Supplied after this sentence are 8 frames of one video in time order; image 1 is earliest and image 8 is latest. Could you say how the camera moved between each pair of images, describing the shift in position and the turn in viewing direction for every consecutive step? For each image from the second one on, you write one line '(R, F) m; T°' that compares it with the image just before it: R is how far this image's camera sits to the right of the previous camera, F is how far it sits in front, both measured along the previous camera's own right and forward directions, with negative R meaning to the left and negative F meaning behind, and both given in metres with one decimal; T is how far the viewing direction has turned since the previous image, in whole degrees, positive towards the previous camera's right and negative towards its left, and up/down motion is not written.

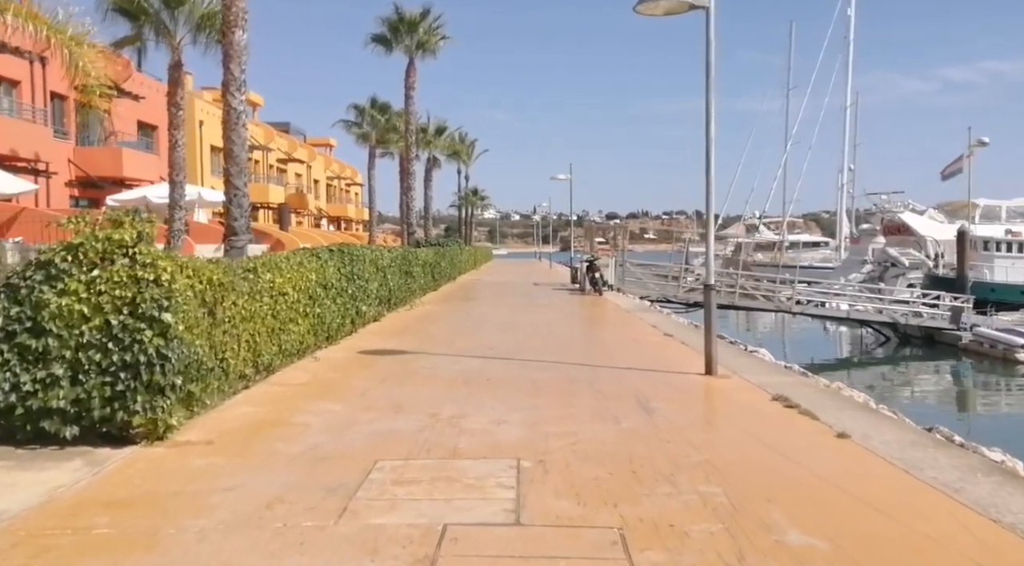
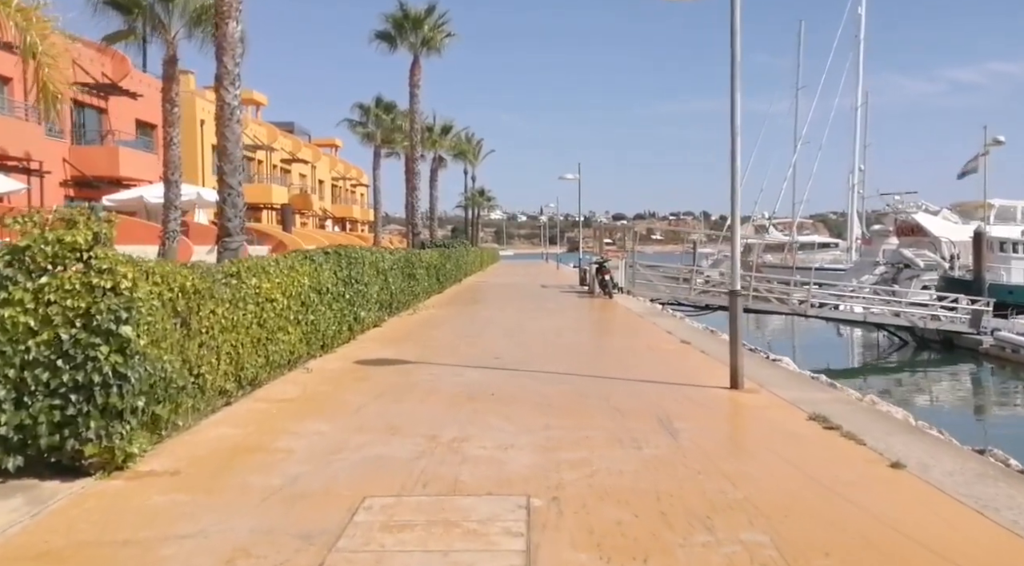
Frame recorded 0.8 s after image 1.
(0.0, +0.9) m; 0°
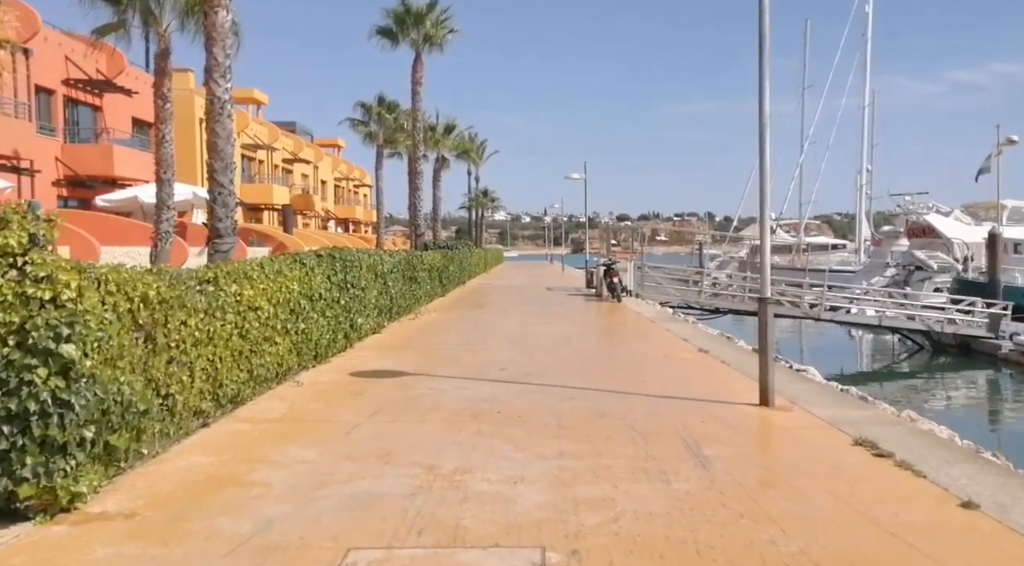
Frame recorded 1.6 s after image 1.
(0.0, +0.9) m; 0°
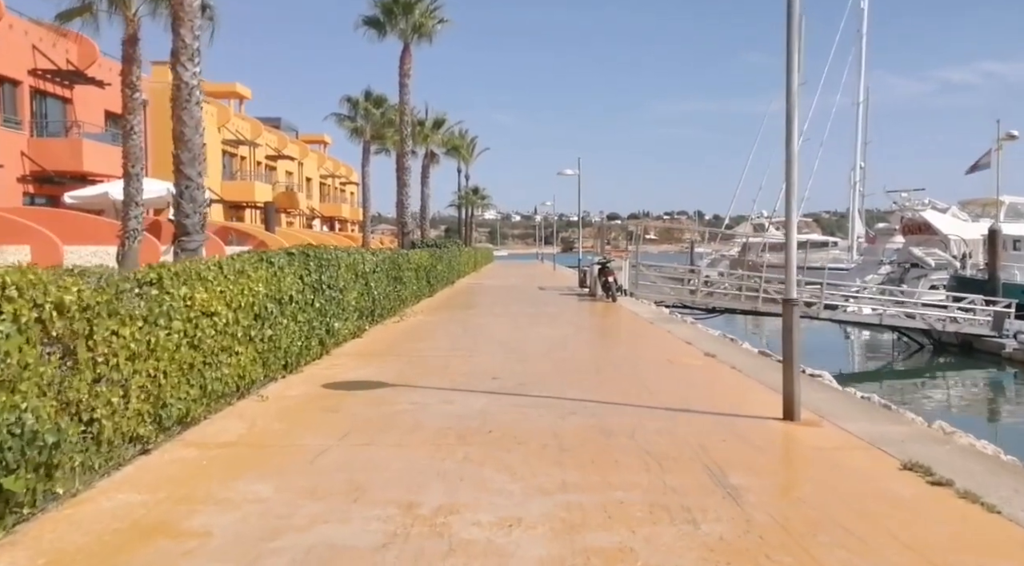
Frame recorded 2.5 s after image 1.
(0.0, +1.1) m; +1°
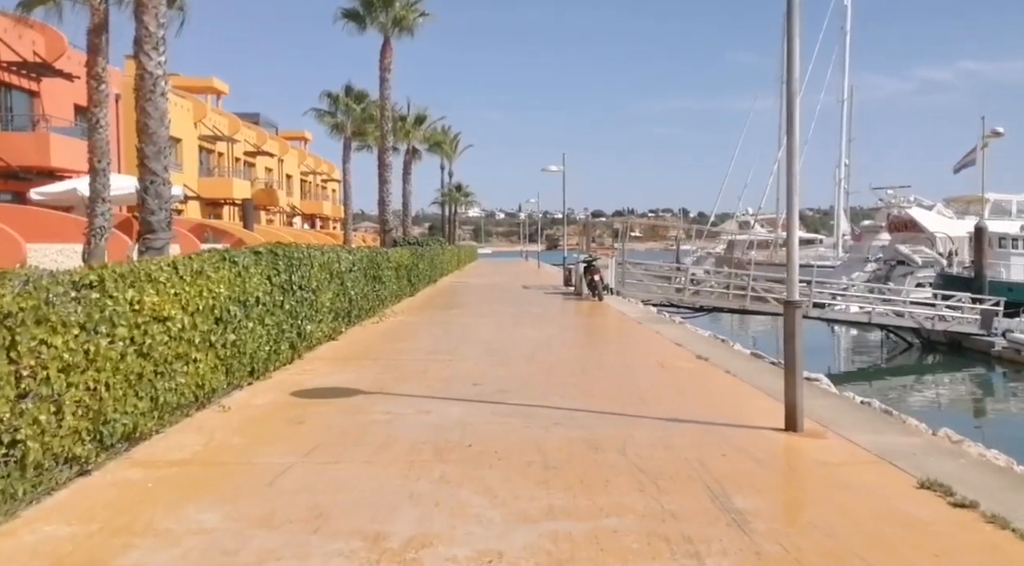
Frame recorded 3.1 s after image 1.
(0.0, +0.6) m; +1°
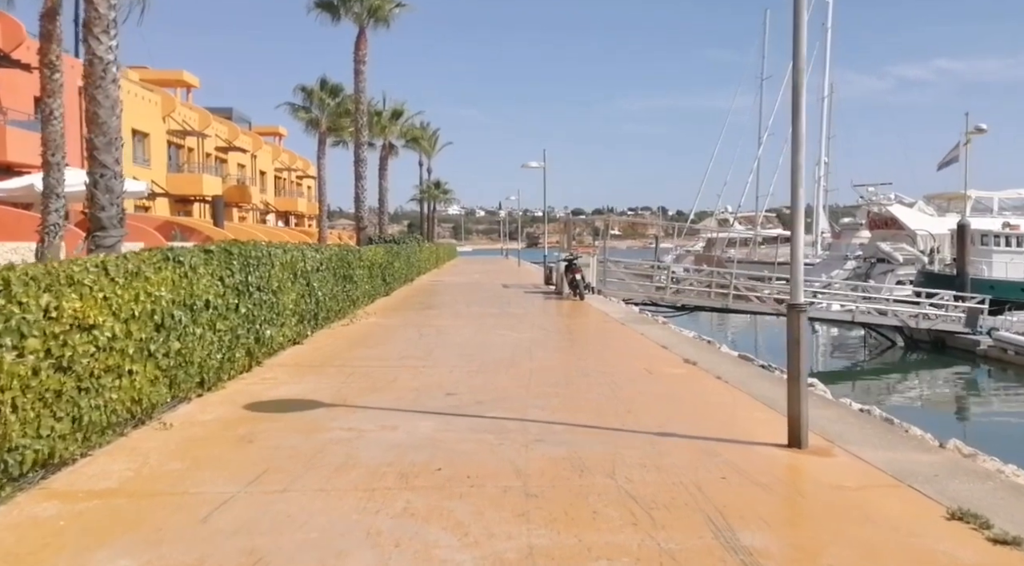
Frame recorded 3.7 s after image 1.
(0.0, +0.8) m; +1°
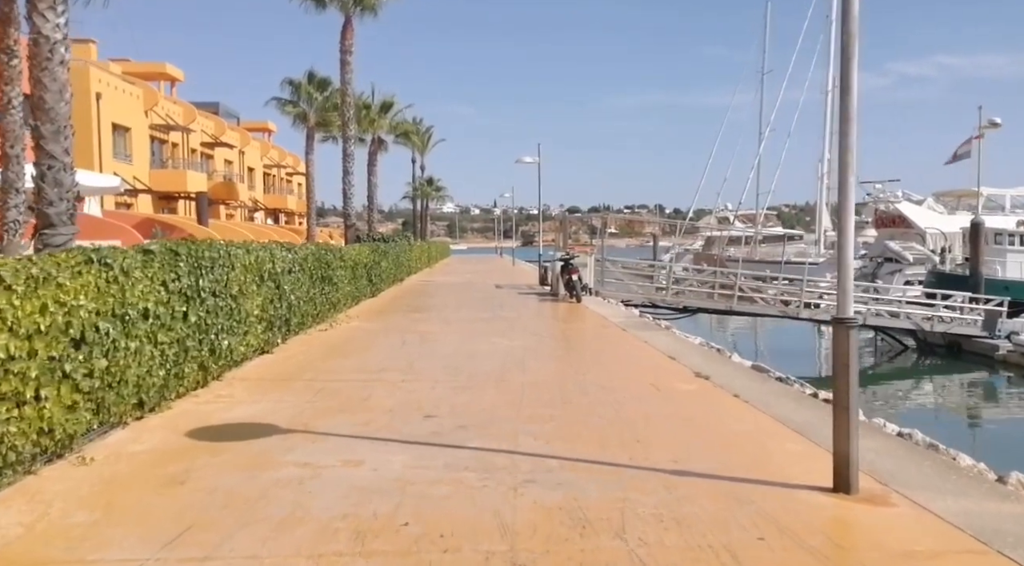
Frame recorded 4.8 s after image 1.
(+0.1, +1.2) m; 0°
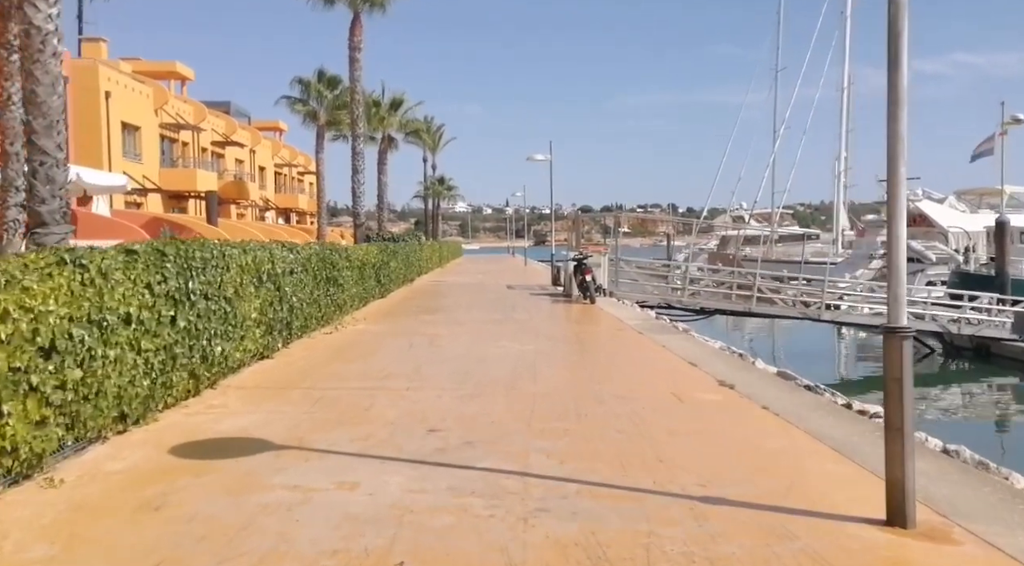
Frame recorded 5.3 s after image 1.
(0.0, +0.6) m; -1°
